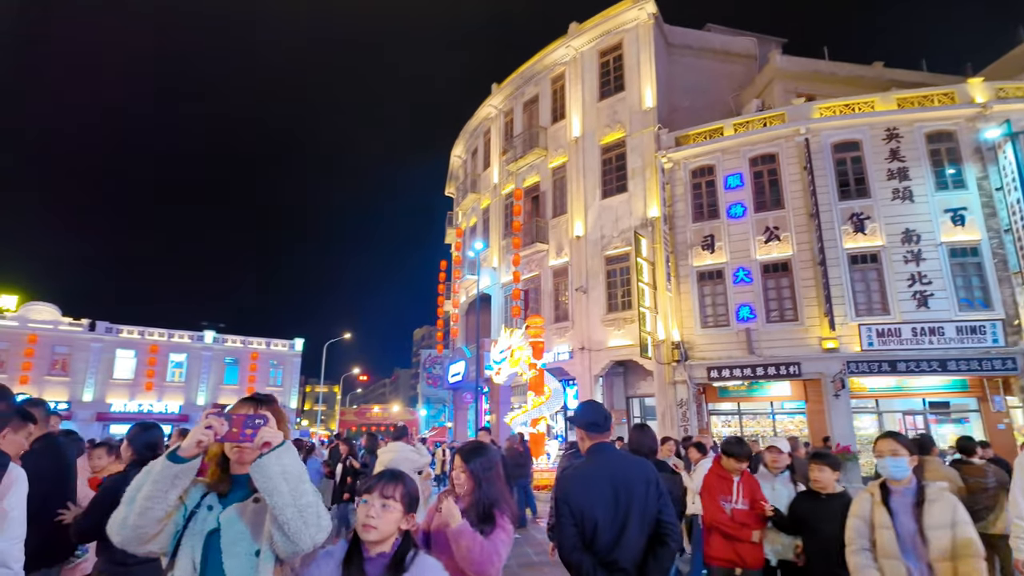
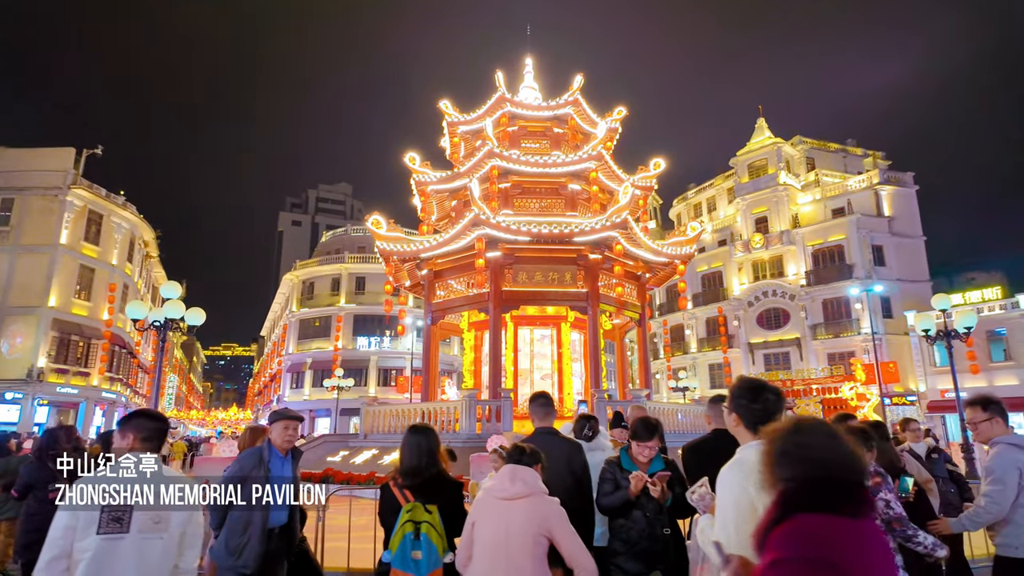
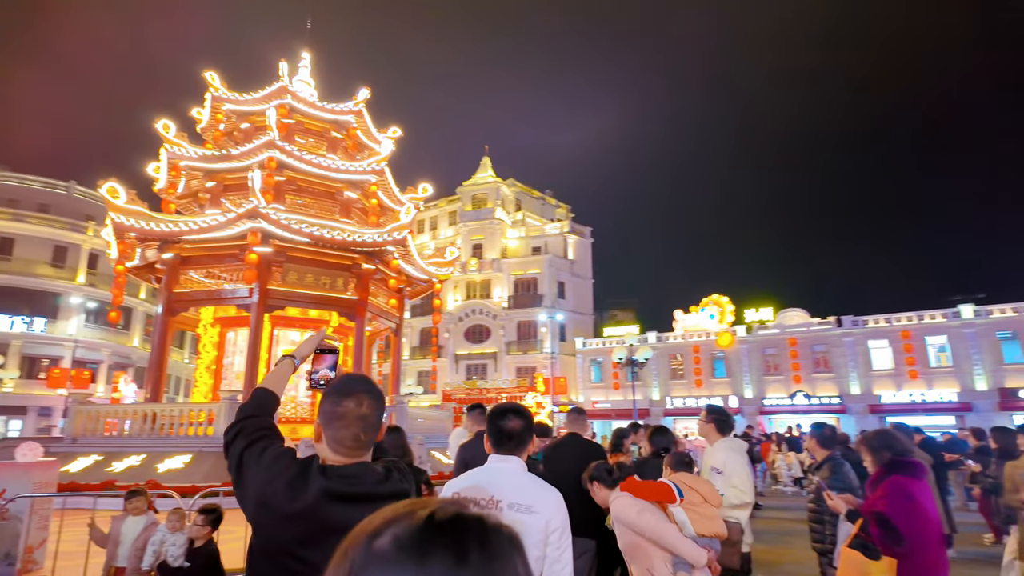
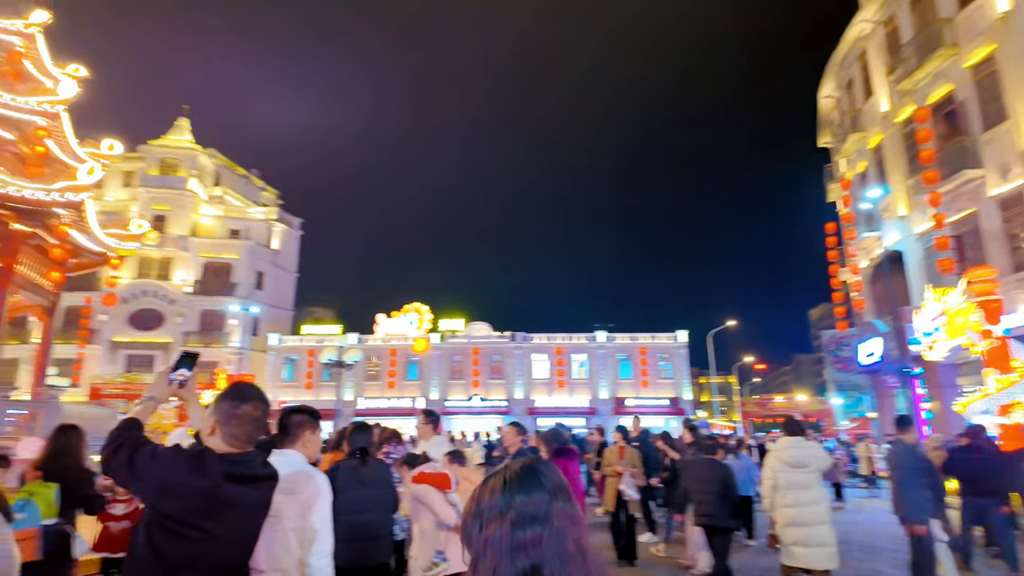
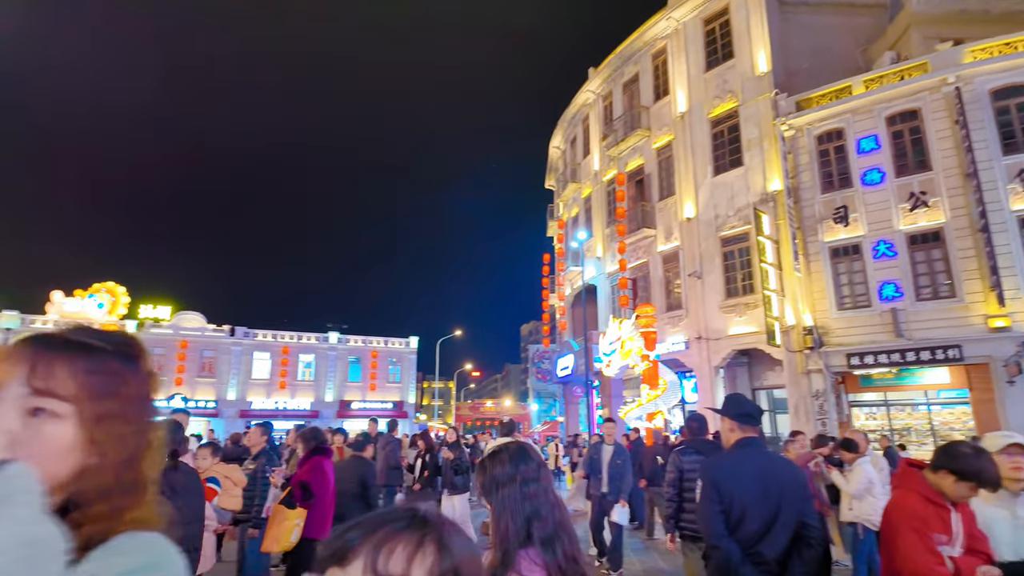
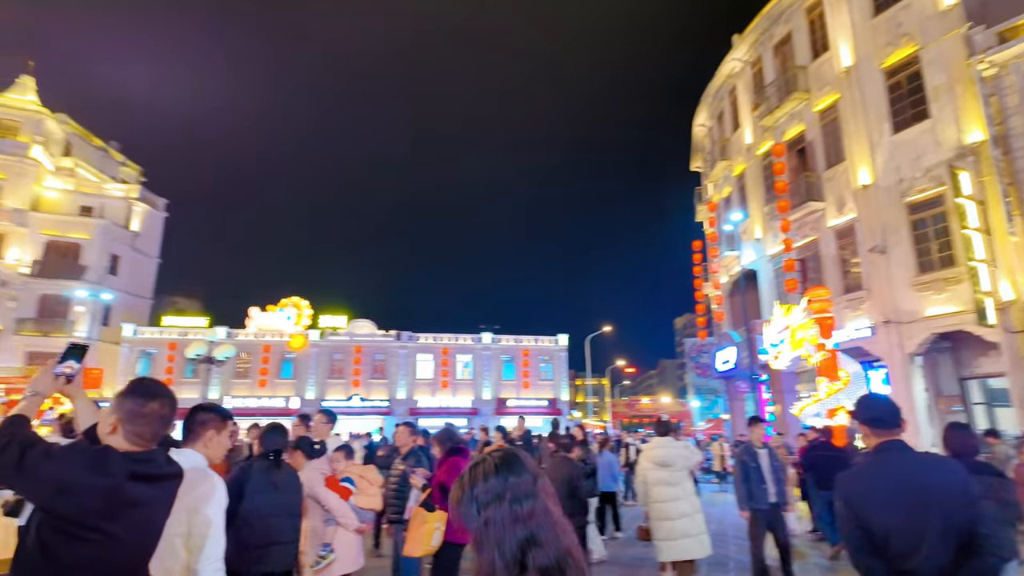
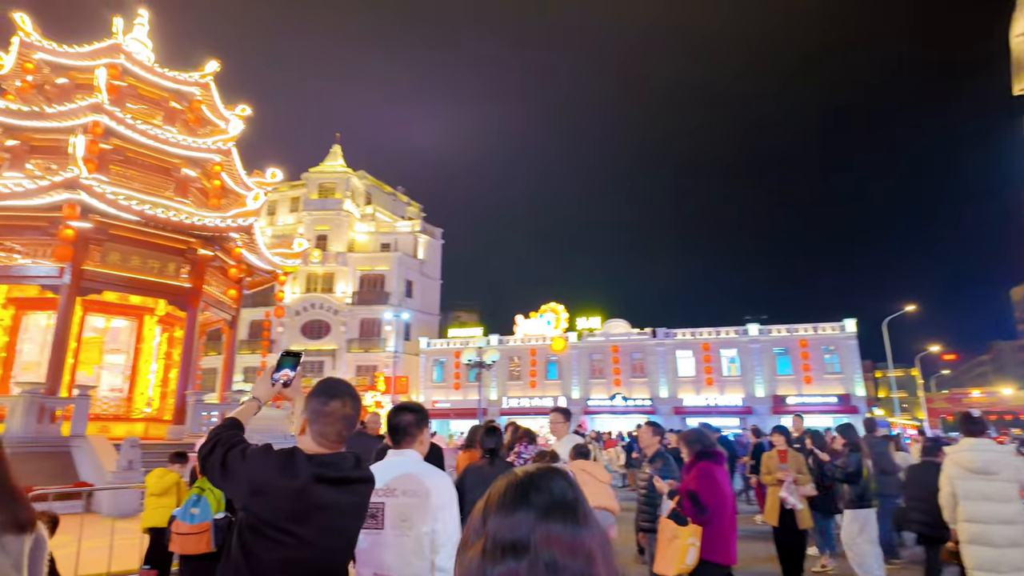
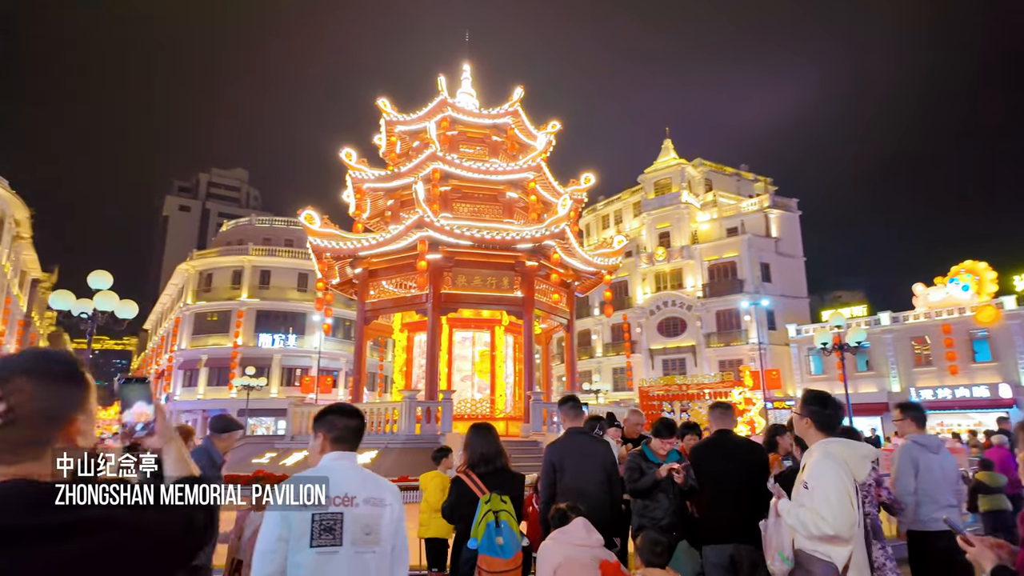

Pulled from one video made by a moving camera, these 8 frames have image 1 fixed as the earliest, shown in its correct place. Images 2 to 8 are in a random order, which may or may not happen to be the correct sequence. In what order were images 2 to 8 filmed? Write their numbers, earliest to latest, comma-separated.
5, 6, 4, 7, 3, 8, 2
